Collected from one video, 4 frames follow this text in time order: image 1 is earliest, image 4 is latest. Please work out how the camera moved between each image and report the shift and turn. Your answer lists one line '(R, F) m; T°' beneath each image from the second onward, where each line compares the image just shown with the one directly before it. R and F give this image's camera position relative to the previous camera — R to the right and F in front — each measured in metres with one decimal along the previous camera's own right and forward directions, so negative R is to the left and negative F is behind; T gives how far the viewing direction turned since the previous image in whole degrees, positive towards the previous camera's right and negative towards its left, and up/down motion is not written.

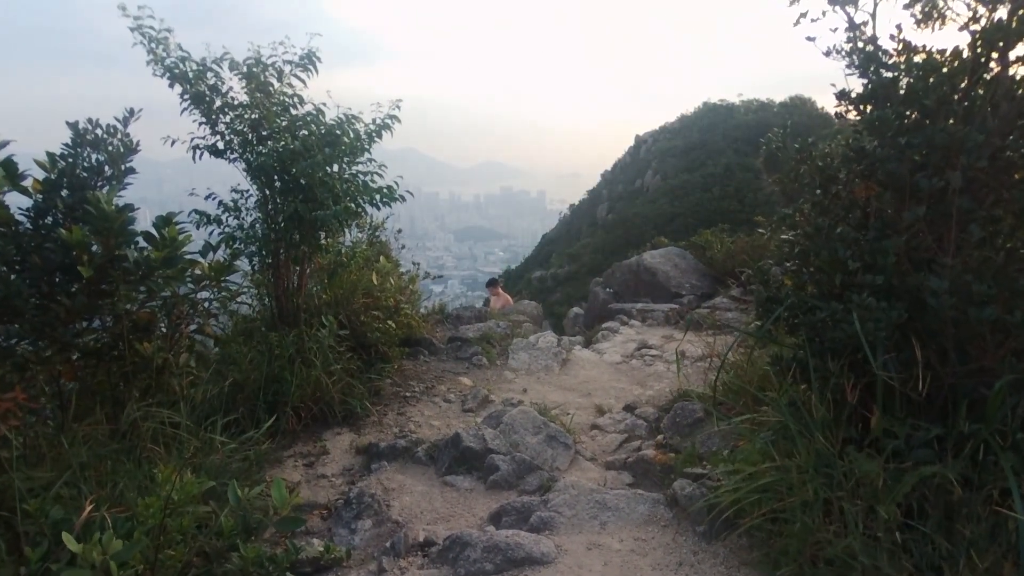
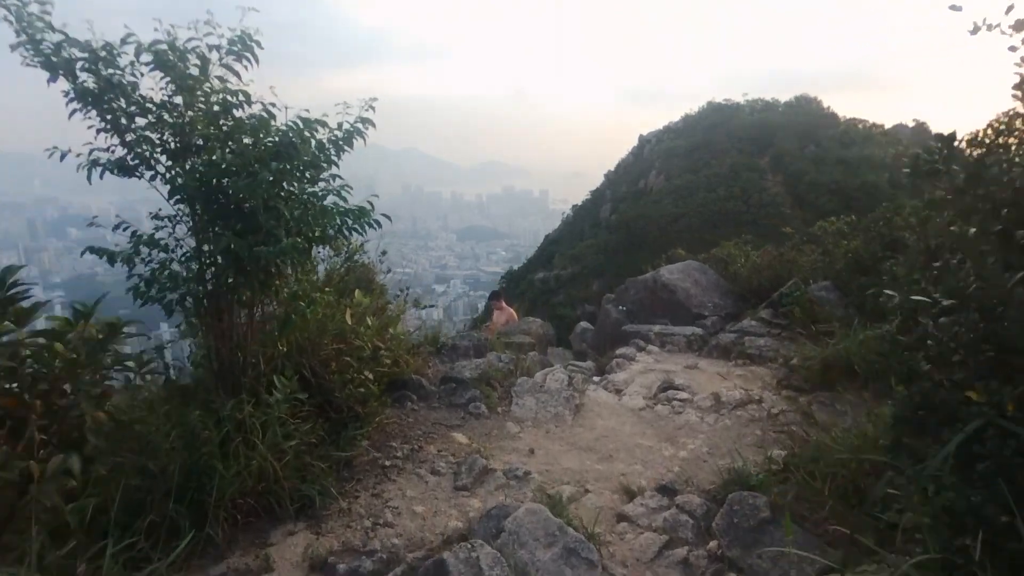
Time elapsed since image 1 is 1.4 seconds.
(0.0, +0.7) m; 0°
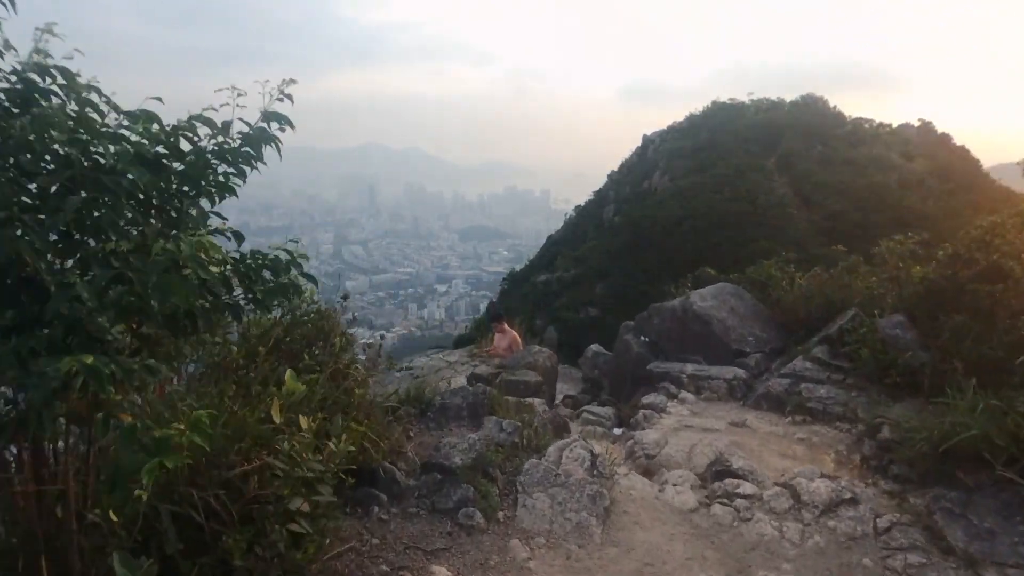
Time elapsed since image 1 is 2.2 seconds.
(0.0, +1.1) m; 0°
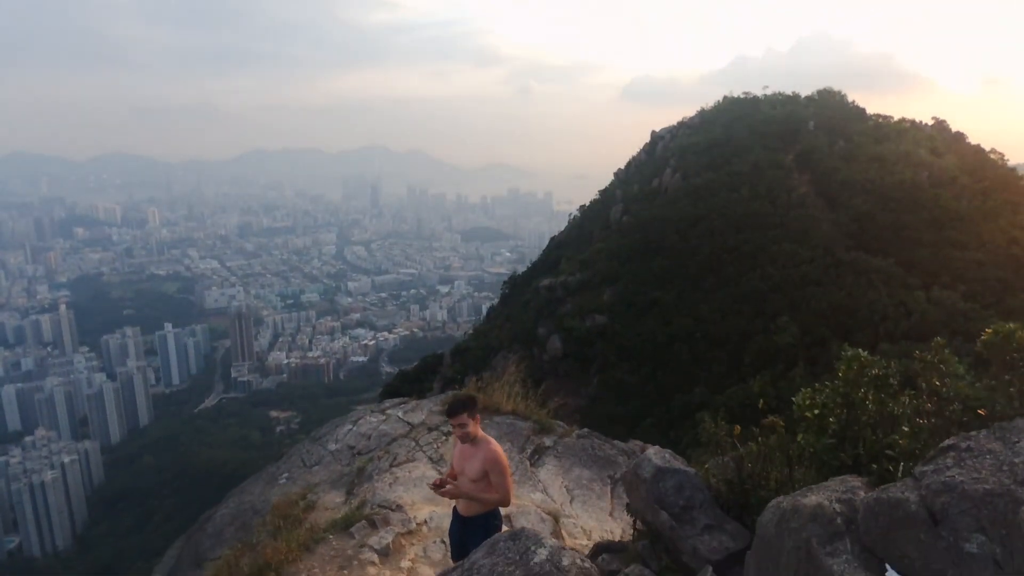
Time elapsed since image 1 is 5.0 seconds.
(+0.1, +4.6) m; 0°
